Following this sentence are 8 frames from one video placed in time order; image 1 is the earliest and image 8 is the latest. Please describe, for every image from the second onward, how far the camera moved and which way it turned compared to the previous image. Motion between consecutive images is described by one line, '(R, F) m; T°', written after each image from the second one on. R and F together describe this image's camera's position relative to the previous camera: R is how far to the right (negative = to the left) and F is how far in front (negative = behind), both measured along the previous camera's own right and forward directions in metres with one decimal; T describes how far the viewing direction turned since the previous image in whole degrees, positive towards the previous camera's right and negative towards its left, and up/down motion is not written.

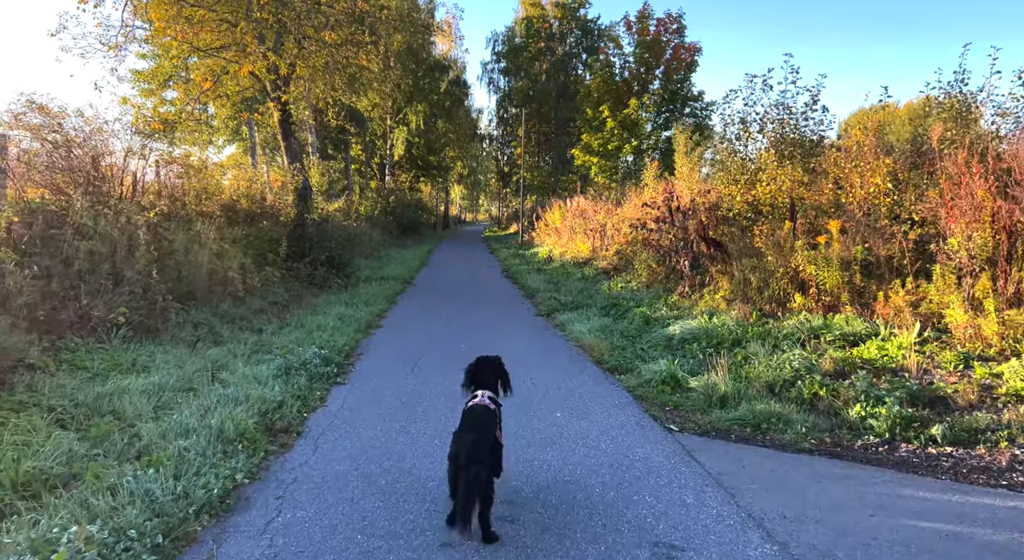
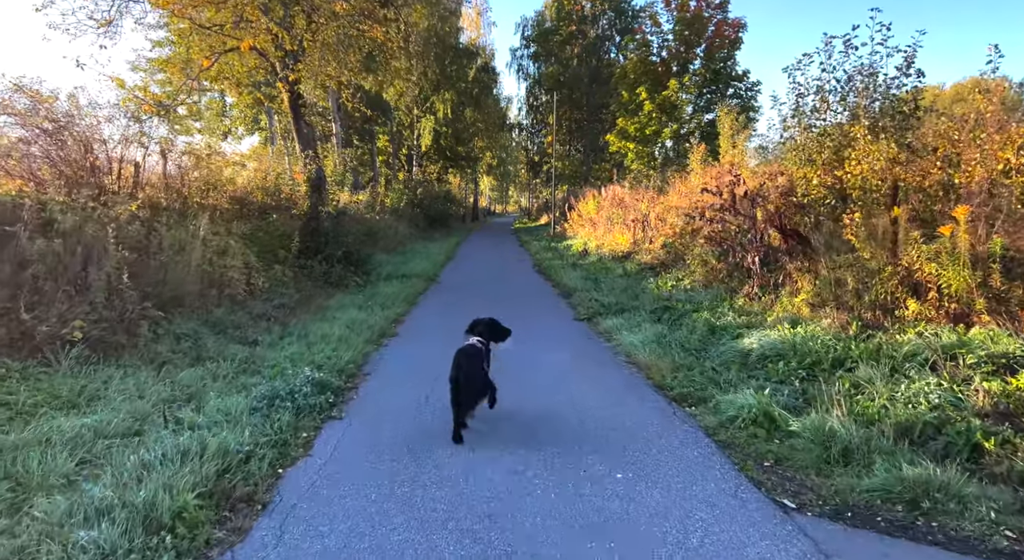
(-0.1, +1.4) m; -3°
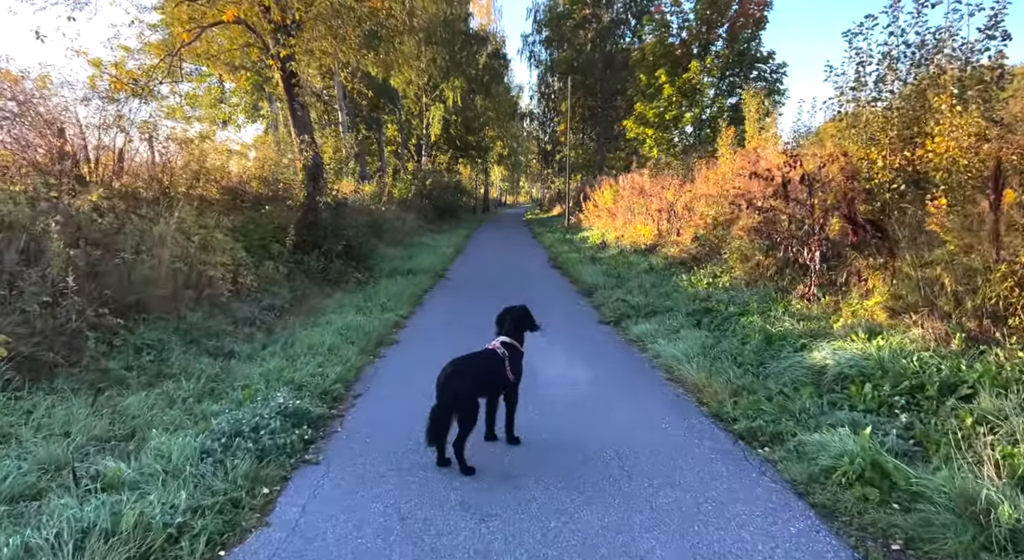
(-0.1, +1.1) m; -1°
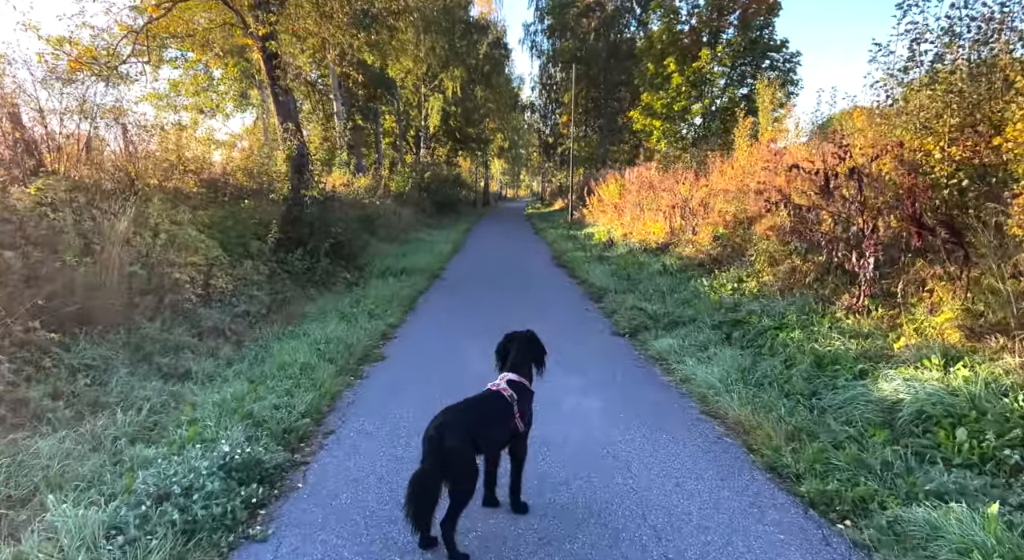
(0.0, +0.9) m; 0°
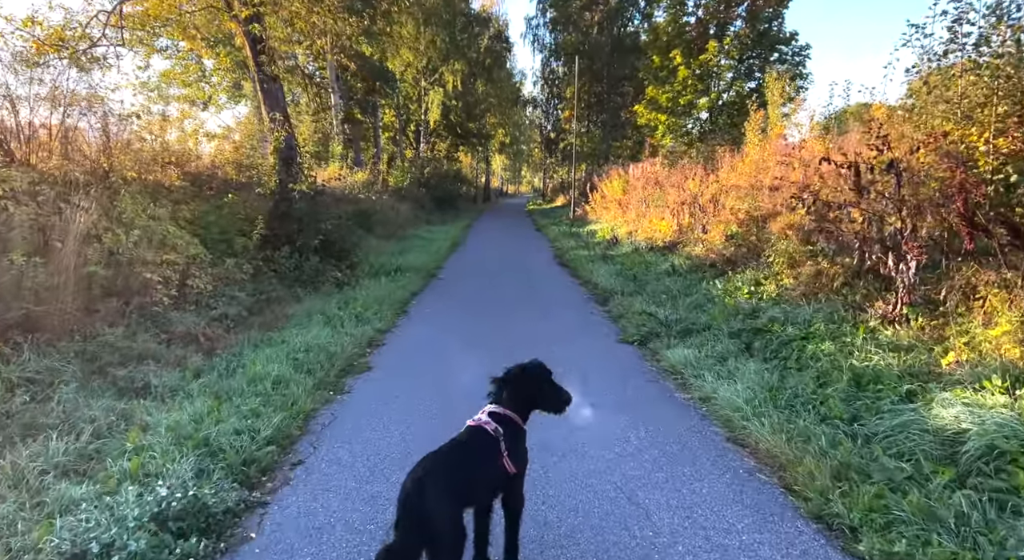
(0.0, +0.6) m; 0°
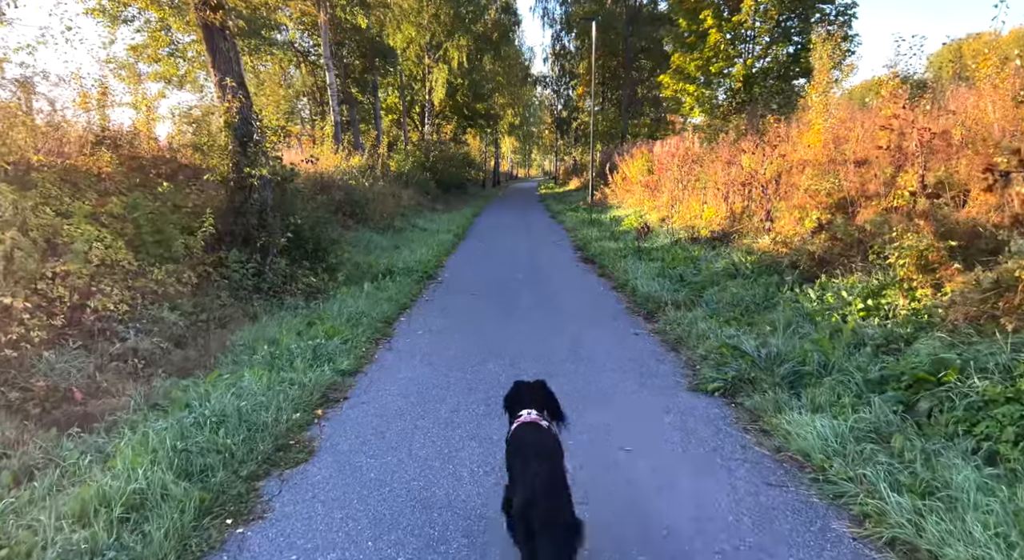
(-0.1, +2.2) m; -1°
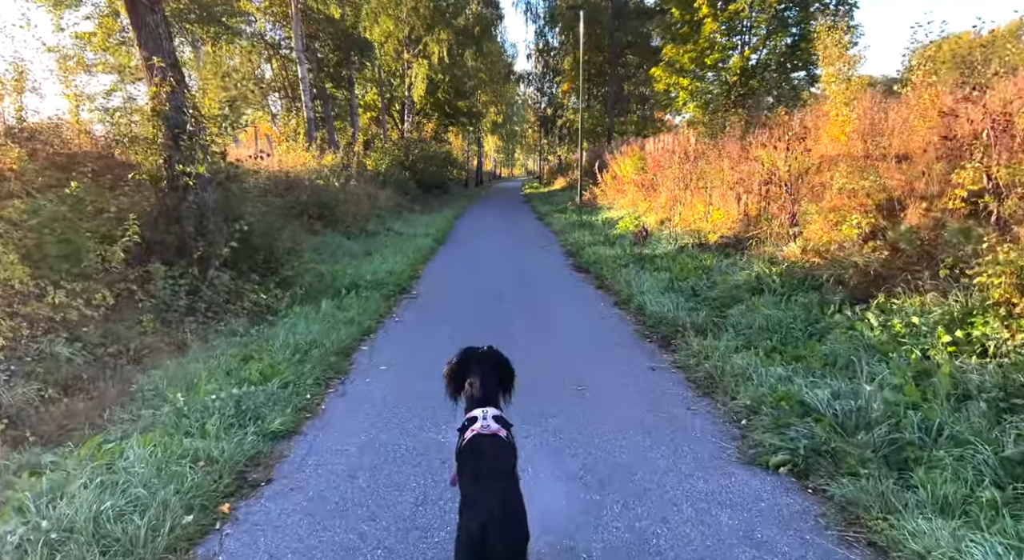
(0.0, +1.3) m; +2°
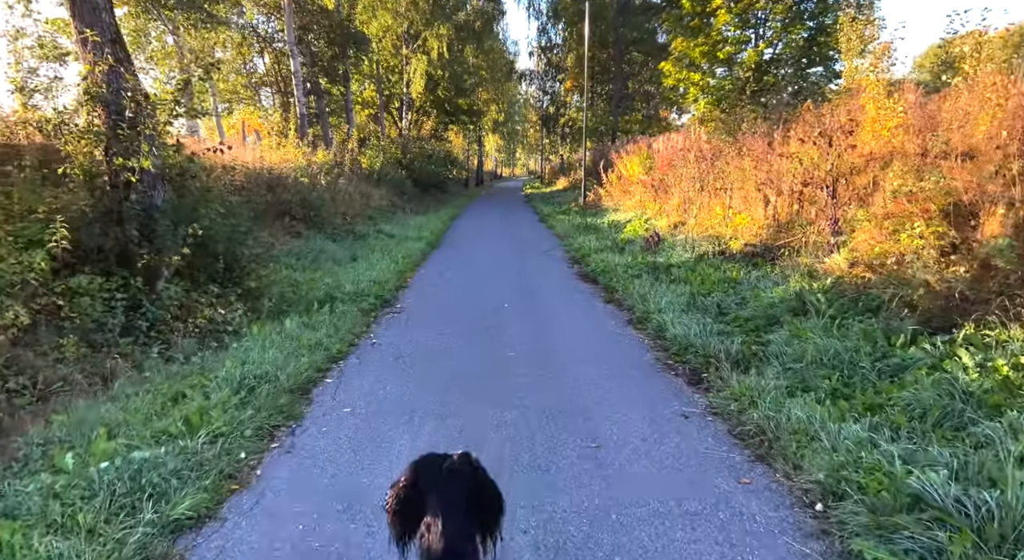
(0.0, +1.0) m; 0°
